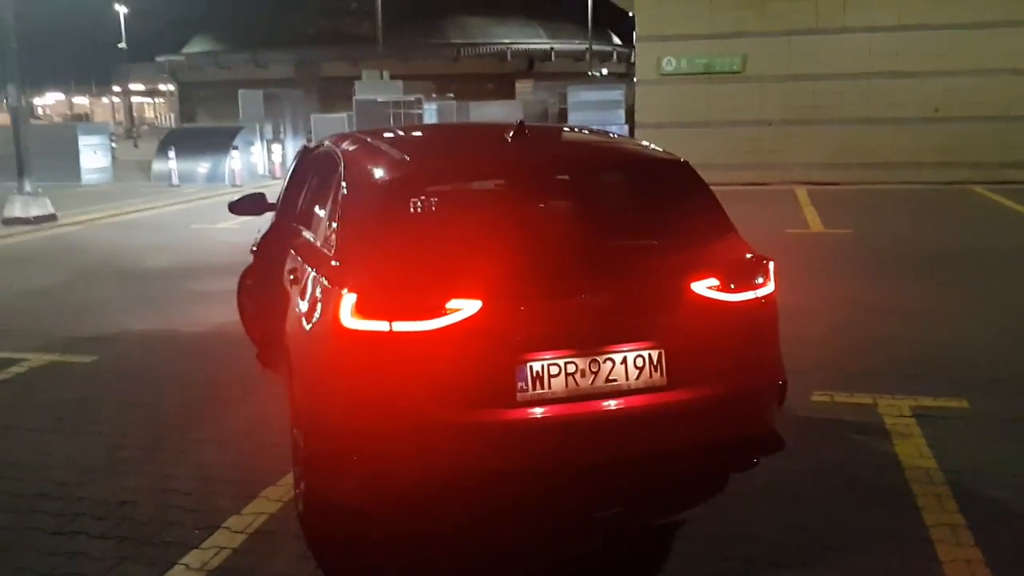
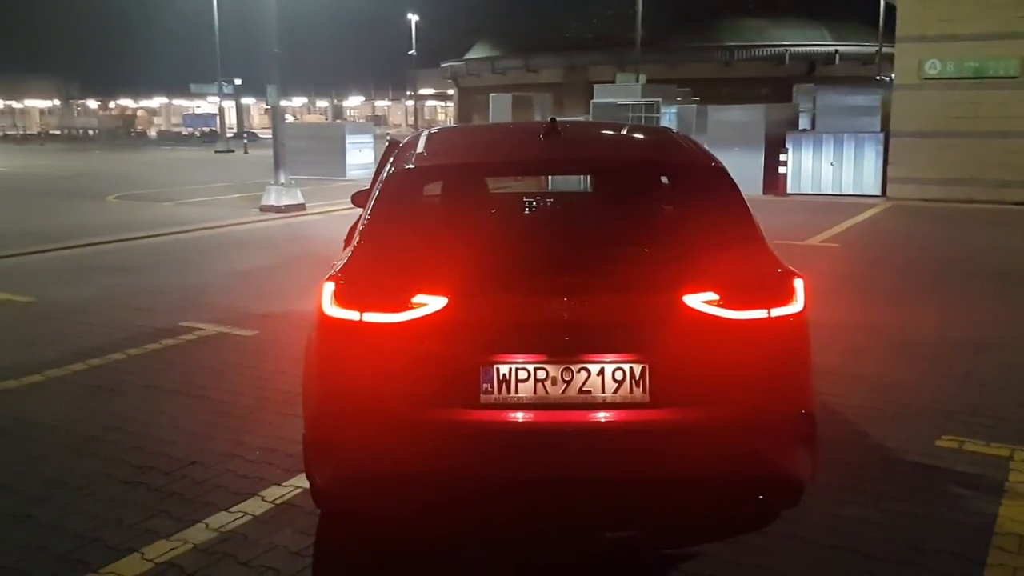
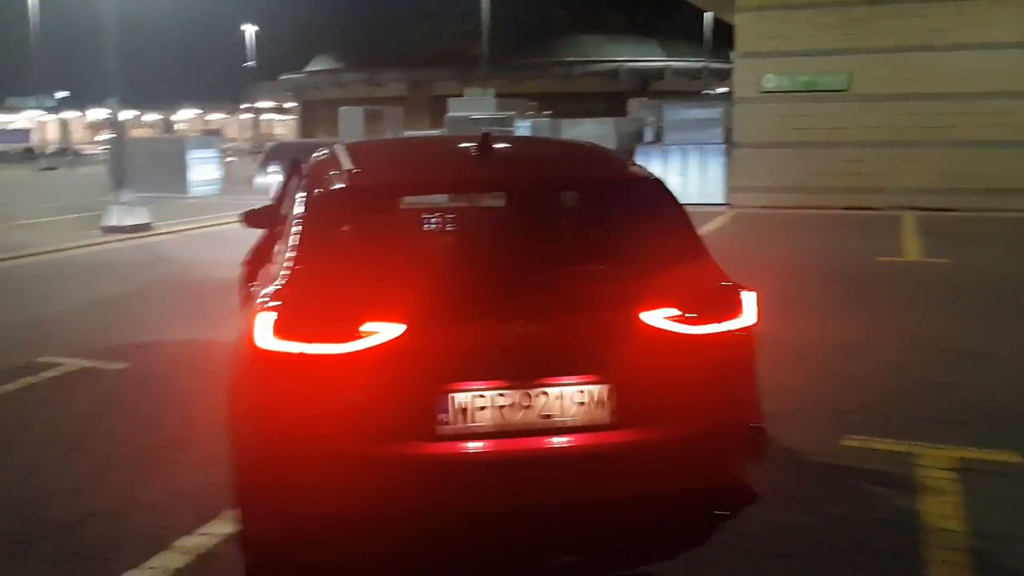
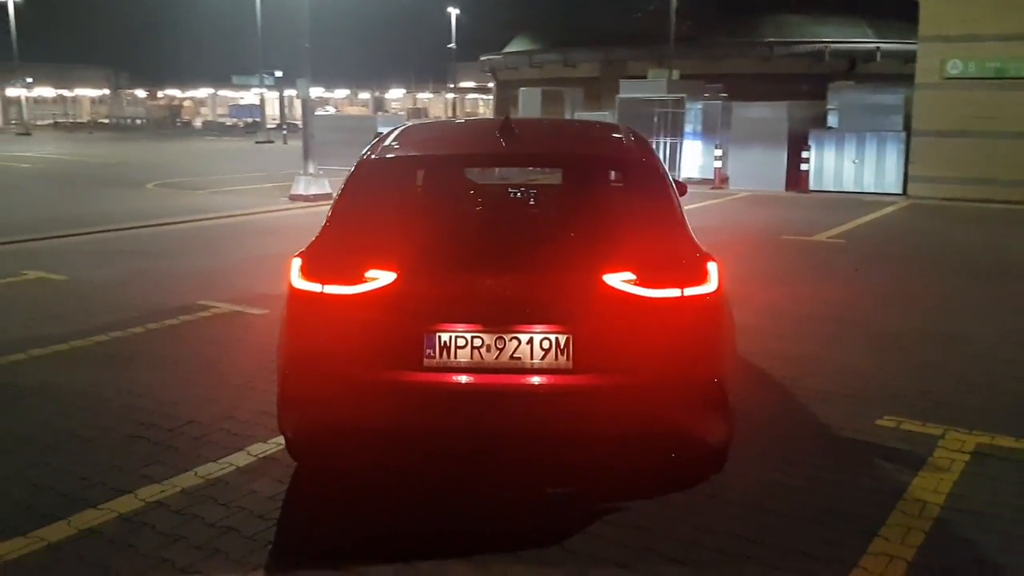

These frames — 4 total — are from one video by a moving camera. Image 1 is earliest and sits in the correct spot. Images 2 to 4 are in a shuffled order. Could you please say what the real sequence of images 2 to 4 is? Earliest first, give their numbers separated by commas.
3, 2, 4
